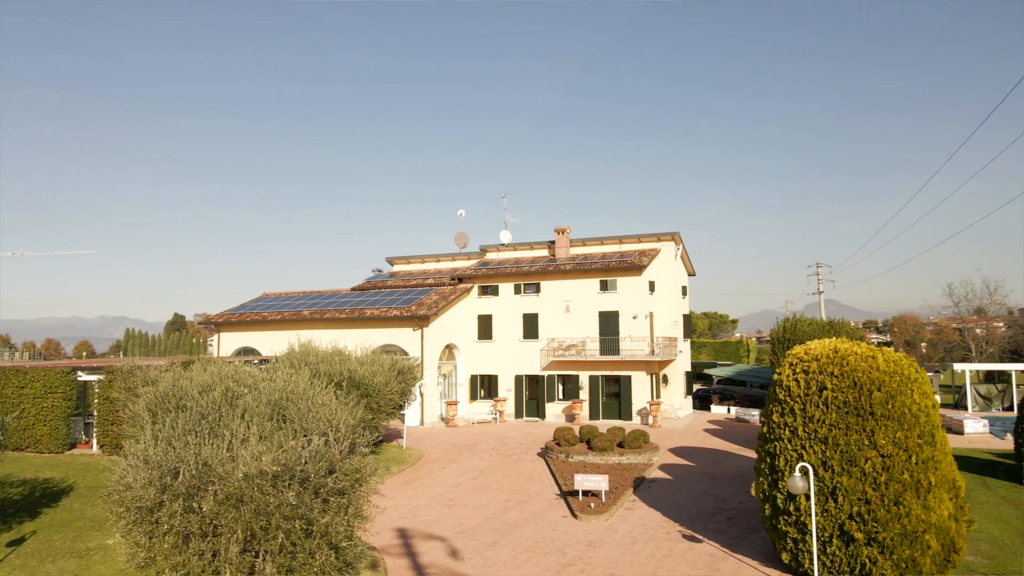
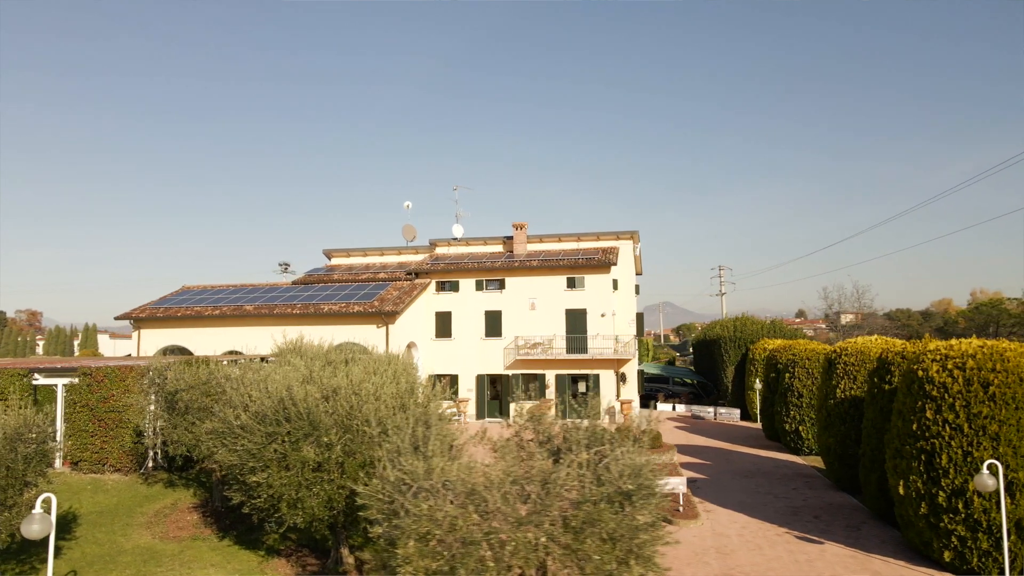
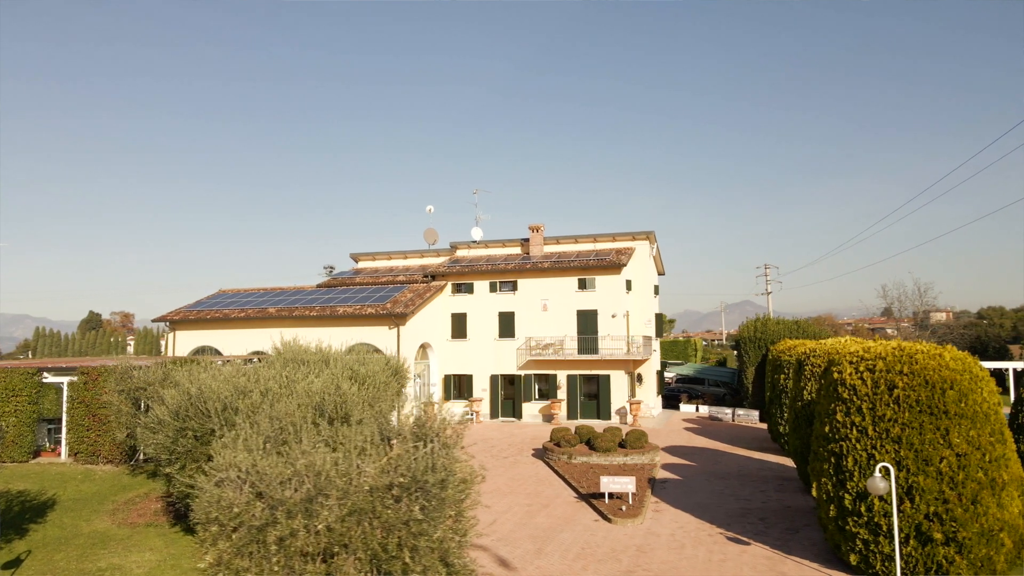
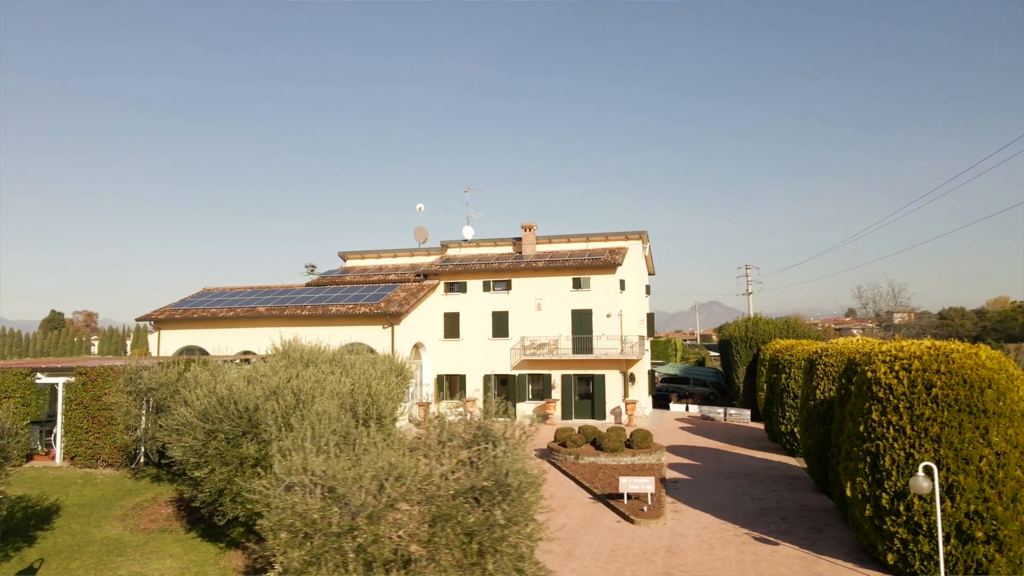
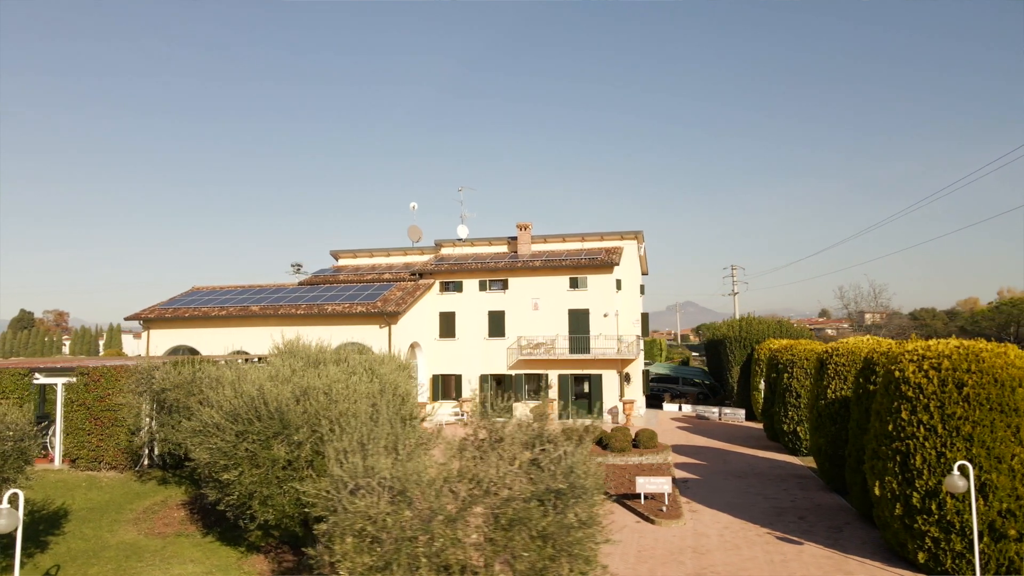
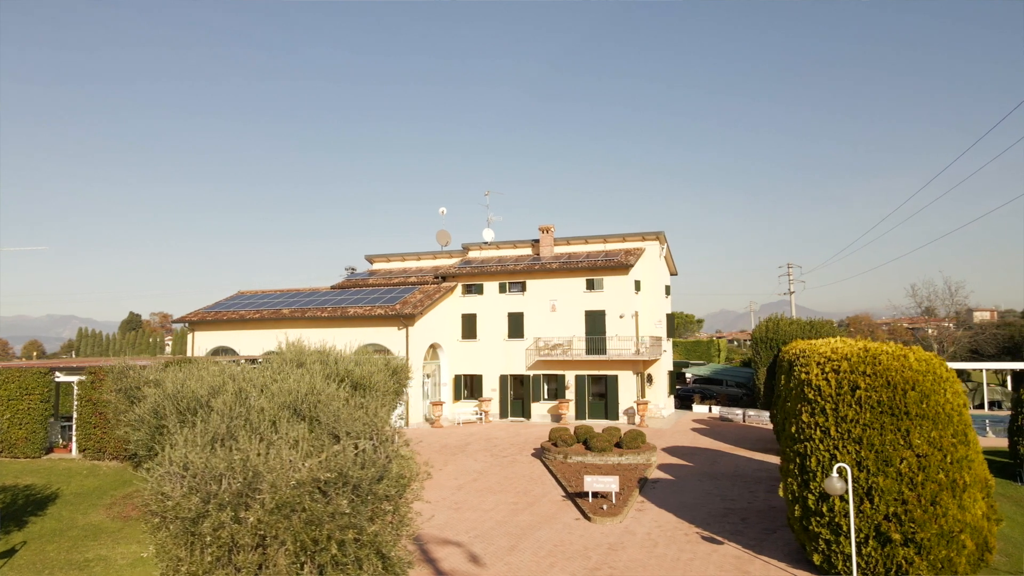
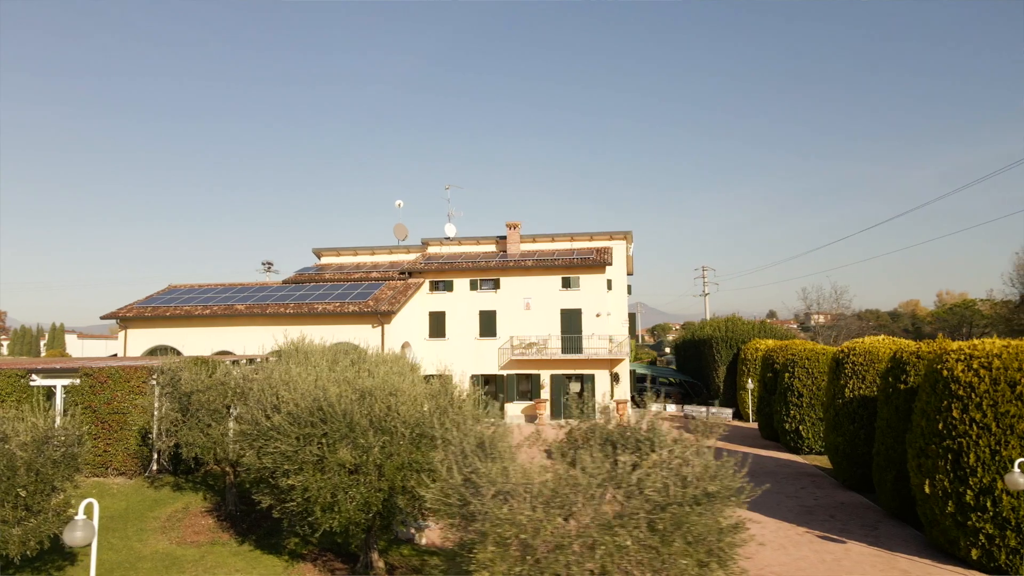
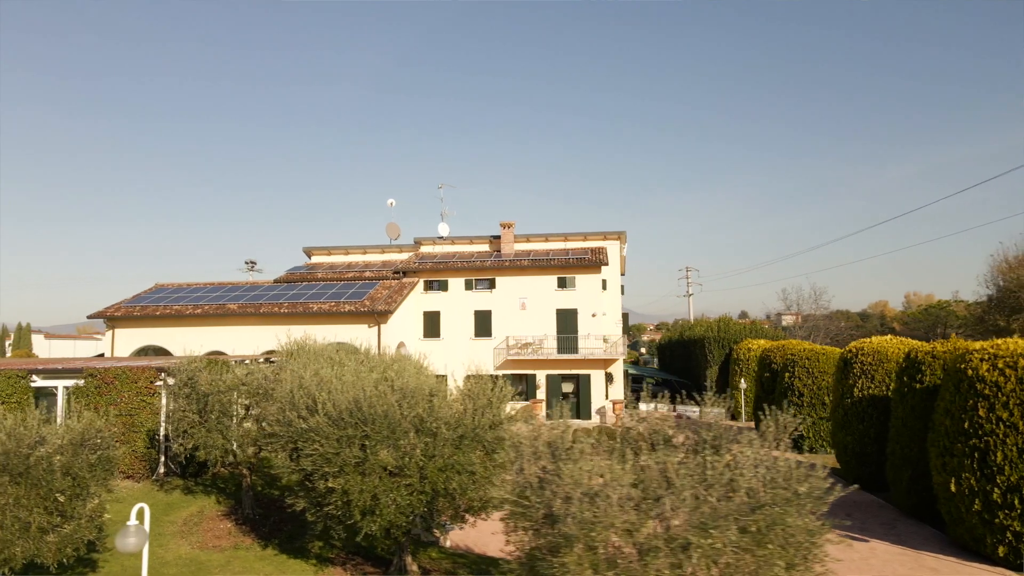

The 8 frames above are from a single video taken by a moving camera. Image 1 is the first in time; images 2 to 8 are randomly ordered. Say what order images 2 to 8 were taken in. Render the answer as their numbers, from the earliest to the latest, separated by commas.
6, 3, 4, 5, 2, 7, 8
